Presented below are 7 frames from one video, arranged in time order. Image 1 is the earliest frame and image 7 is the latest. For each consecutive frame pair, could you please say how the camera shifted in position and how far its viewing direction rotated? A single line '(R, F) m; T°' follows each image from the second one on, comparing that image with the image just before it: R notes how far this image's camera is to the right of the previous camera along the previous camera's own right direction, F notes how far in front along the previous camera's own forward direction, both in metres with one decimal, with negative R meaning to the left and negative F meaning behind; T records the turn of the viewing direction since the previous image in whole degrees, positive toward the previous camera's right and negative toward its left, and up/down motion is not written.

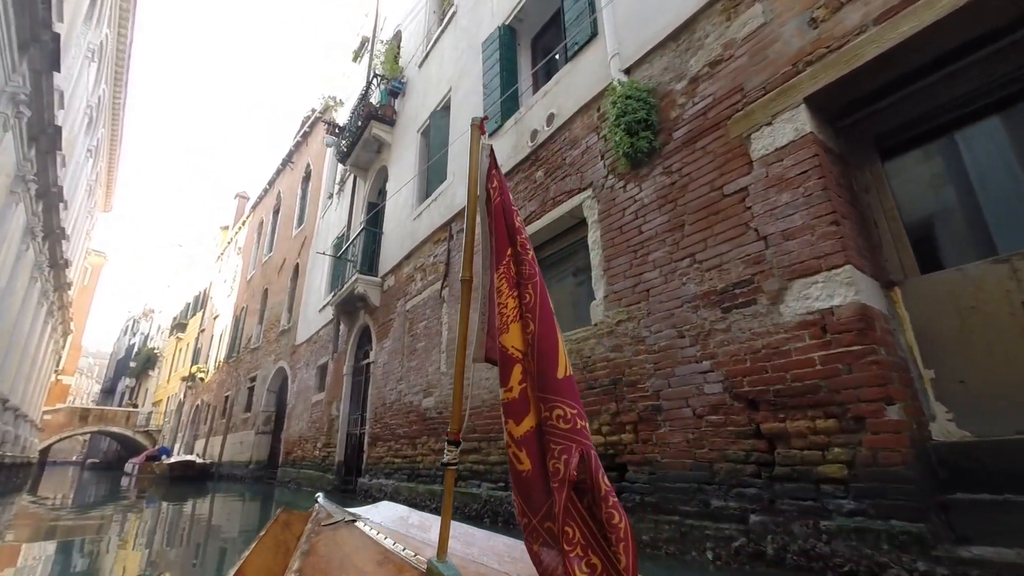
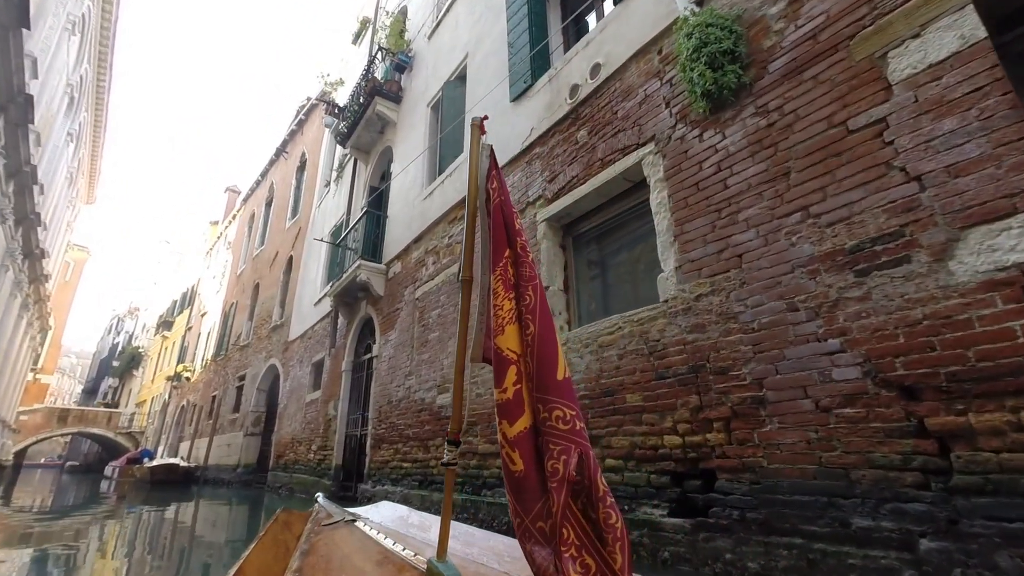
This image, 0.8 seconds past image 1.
(-0.4, +0.7) m; +1°
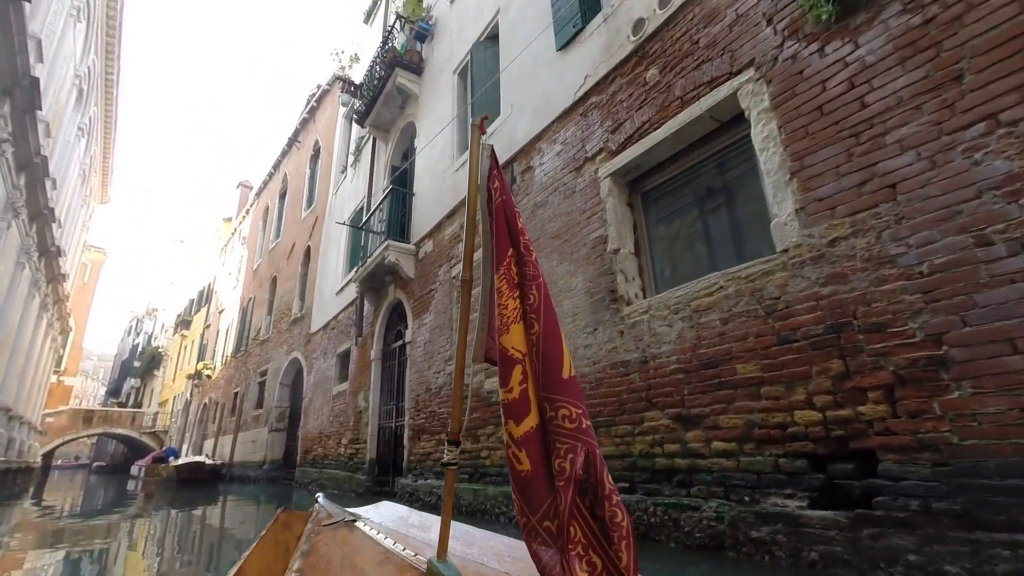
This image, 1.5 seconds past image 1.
(-0.5, +0.5) m; -1°
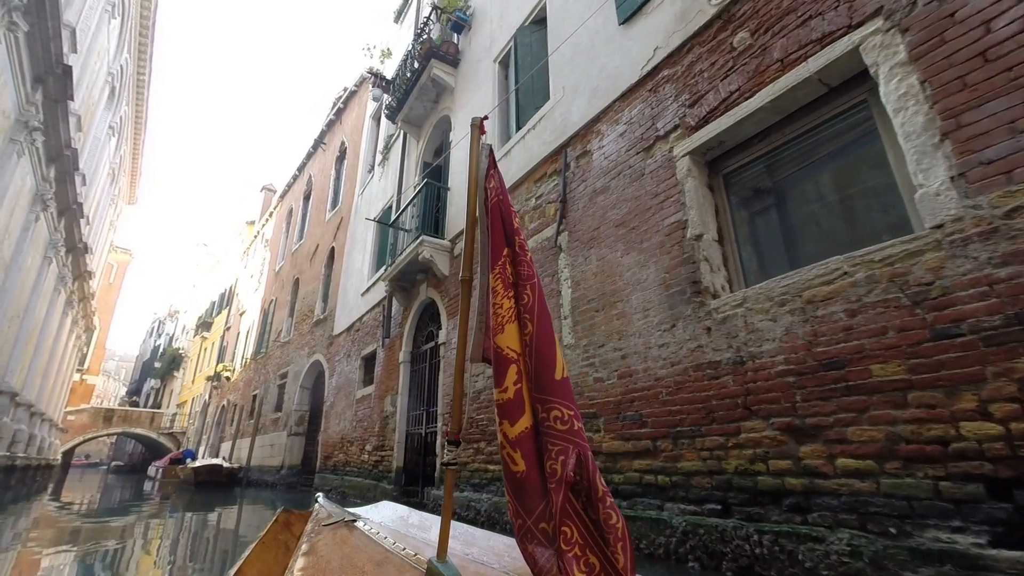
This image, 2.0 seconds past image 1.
(-0.4, +0.5) m; -2°
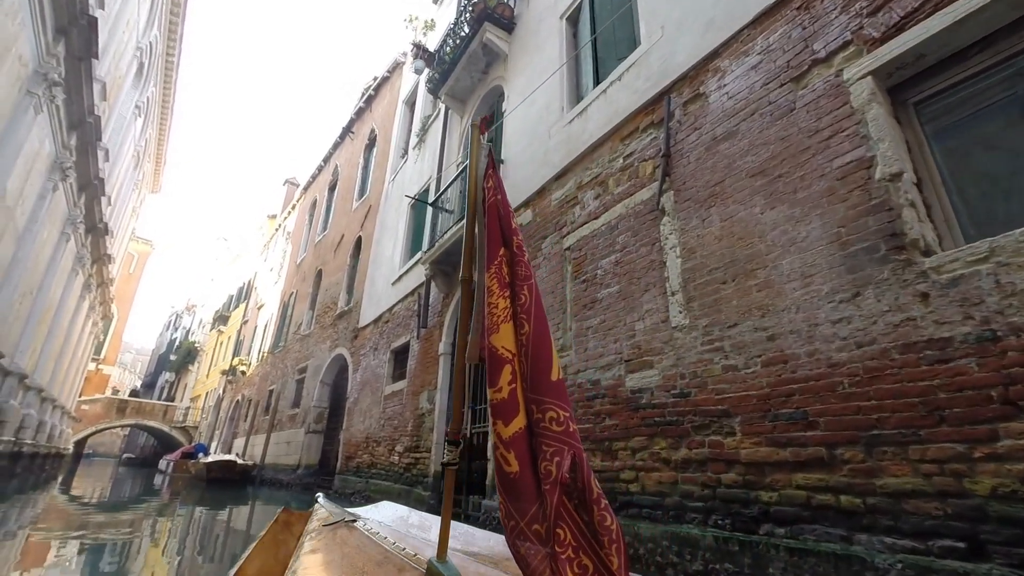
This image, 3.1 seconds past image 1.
(-0.7, +0.8) m; -1°
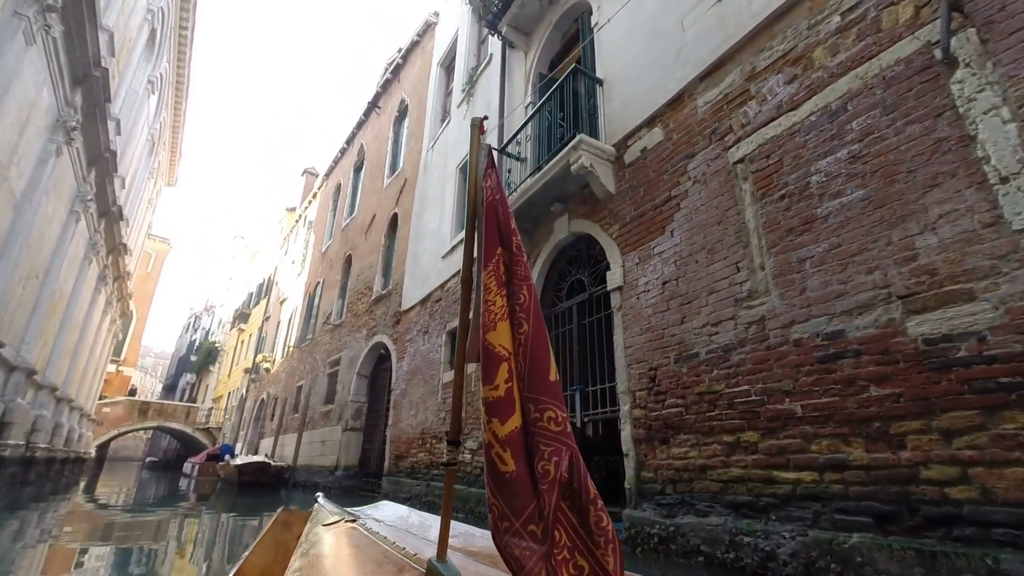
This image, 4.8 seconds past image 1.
(-1.1, +1.4) m; -1°
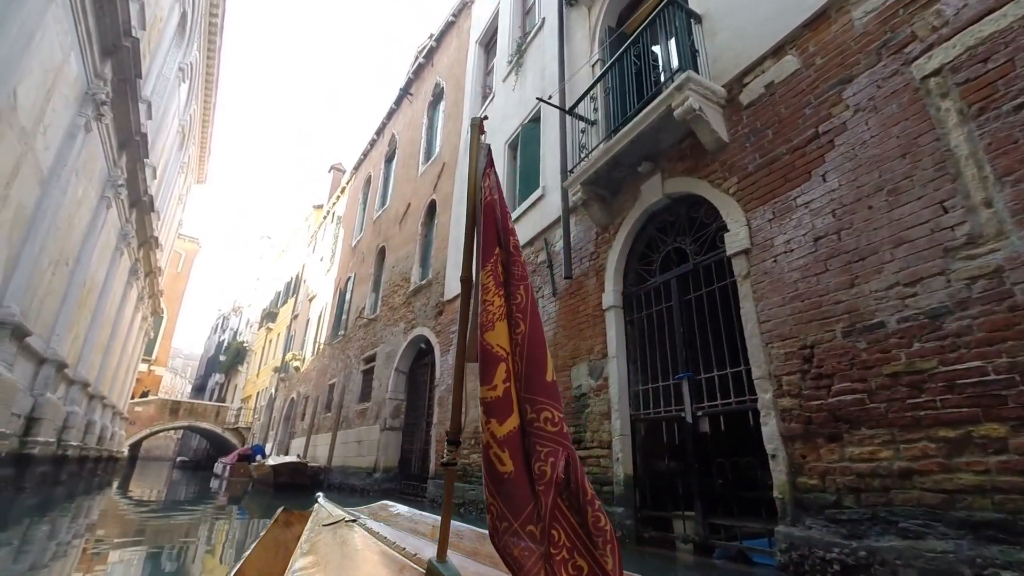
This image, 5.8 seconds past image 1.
(-0.6, +0.8) m; -2°
